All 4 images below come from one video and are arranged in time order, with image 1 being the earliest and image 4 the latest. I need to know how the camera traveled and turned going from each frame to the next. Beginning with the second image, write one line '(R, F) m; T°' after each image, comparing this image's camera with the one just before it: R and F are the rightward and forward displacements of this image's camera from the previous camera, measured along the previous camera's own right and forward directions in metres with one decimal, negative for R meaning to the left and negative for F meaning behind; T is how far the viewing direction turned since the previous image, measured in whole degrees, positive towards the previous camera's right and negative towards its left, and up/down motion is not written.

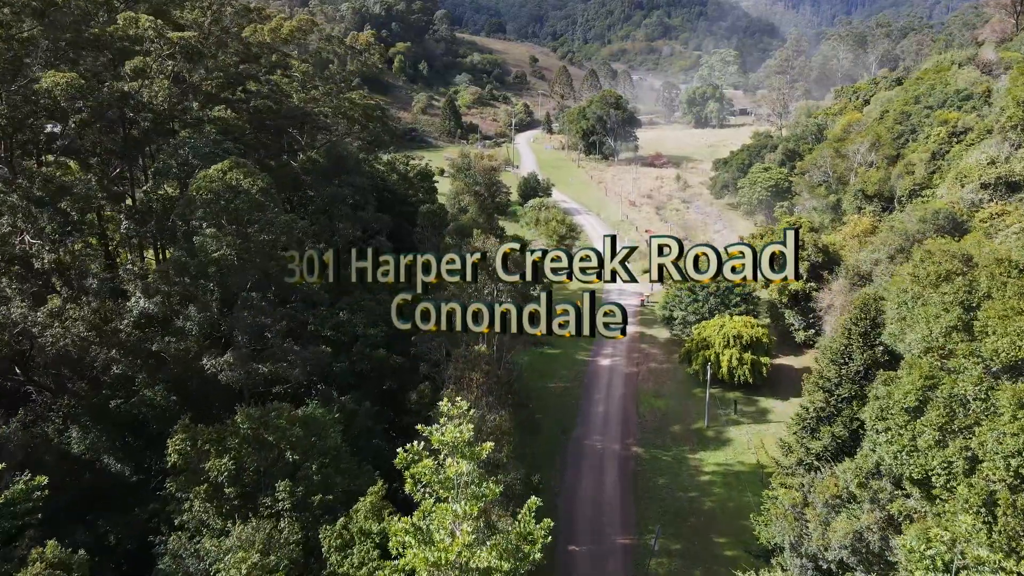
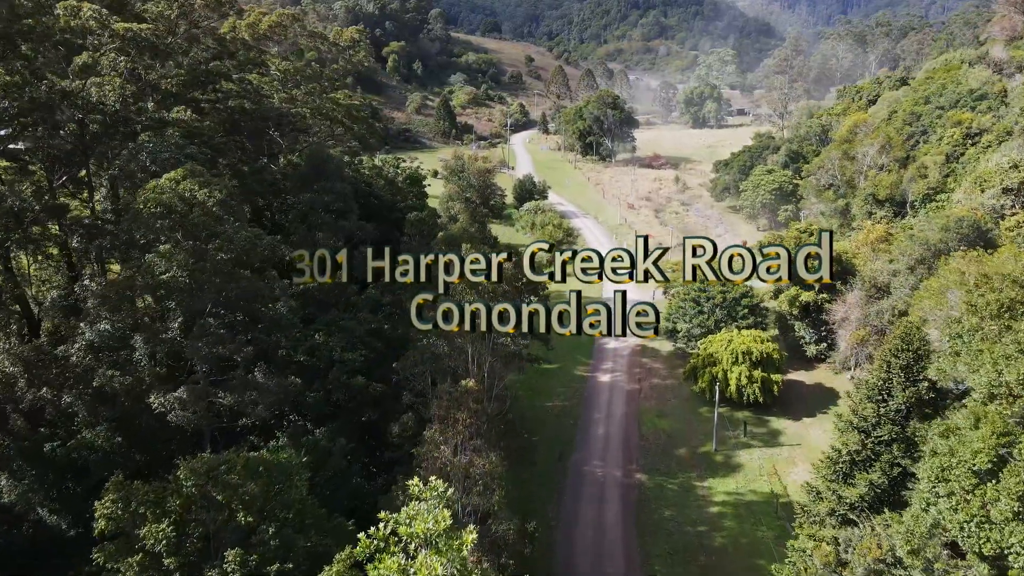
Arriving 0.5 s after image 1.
(+0.1, +2.0) m; 0°
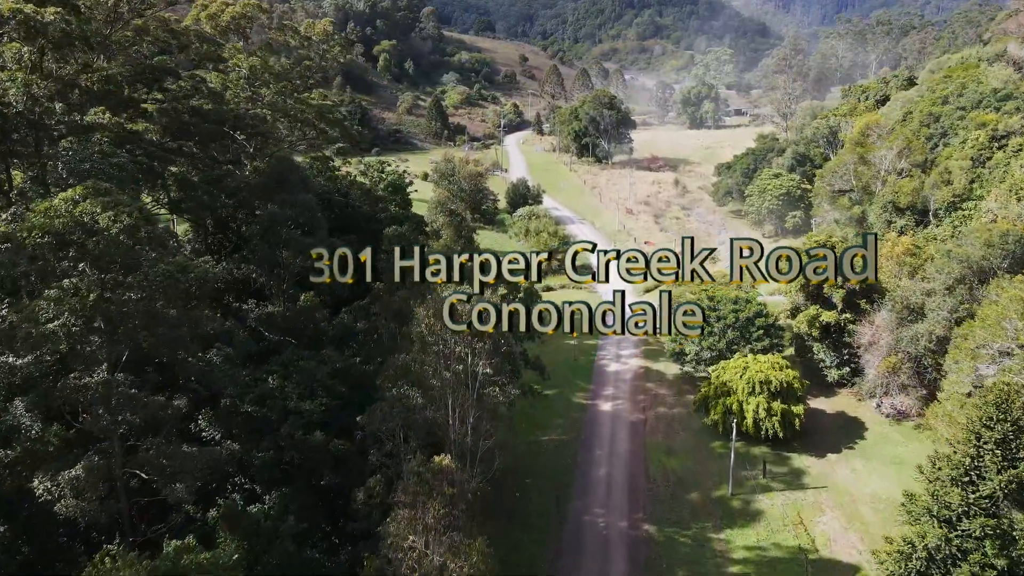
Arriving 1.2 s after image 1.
(+0.1, +3.0) m; 0°
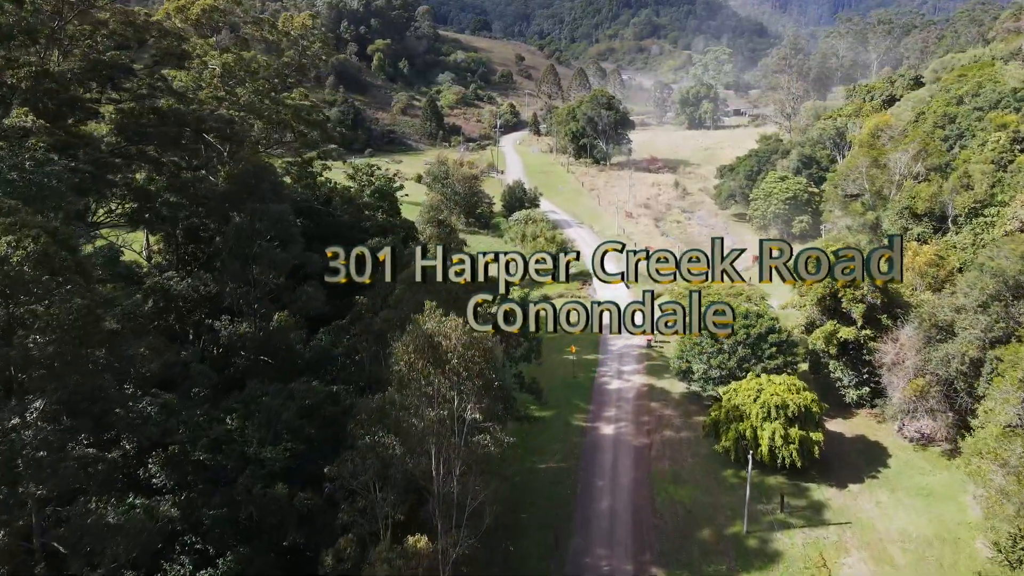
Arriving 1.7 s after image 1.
(+0.1, +2.1) m; 0°
